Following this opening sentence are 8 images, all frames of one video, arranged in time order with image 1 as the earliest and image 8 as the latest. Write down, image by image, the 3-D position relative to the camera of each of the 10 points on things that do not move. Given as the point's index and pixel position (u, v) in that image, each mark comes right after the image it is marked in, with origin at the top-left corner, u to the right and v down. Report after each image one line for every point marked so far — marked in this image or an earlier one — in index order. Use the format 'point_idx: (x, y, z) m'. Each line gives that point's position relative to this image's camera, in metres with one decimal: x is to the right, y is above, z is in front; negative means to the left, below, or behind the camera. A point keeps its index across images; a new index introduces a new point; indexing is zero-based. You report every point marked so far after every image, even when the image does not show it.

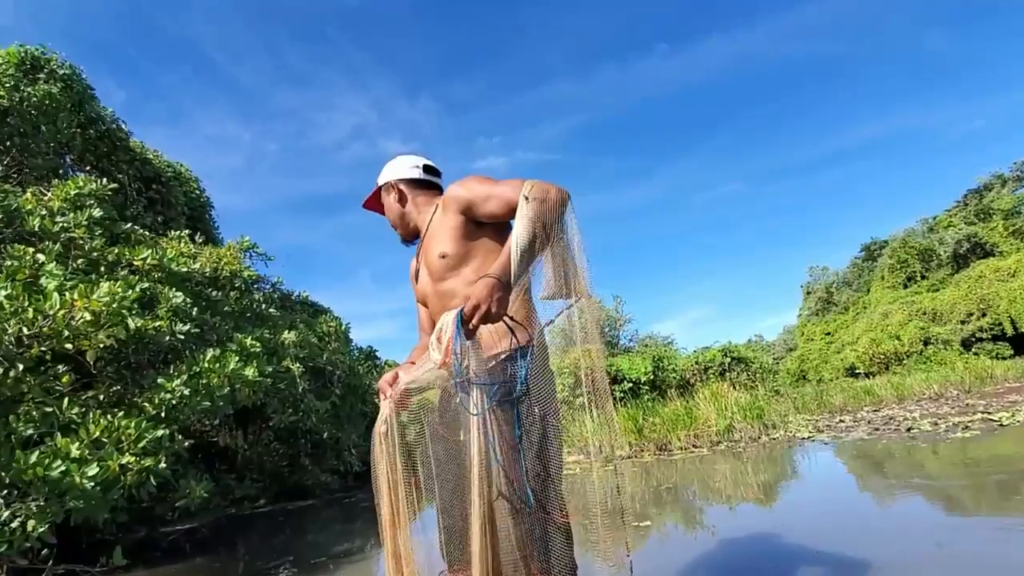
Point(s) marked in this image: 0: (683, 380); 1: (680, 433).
0: (+4.2, -2.3, +12.6) m
1: (+3.3, -2.7, +9.6) m
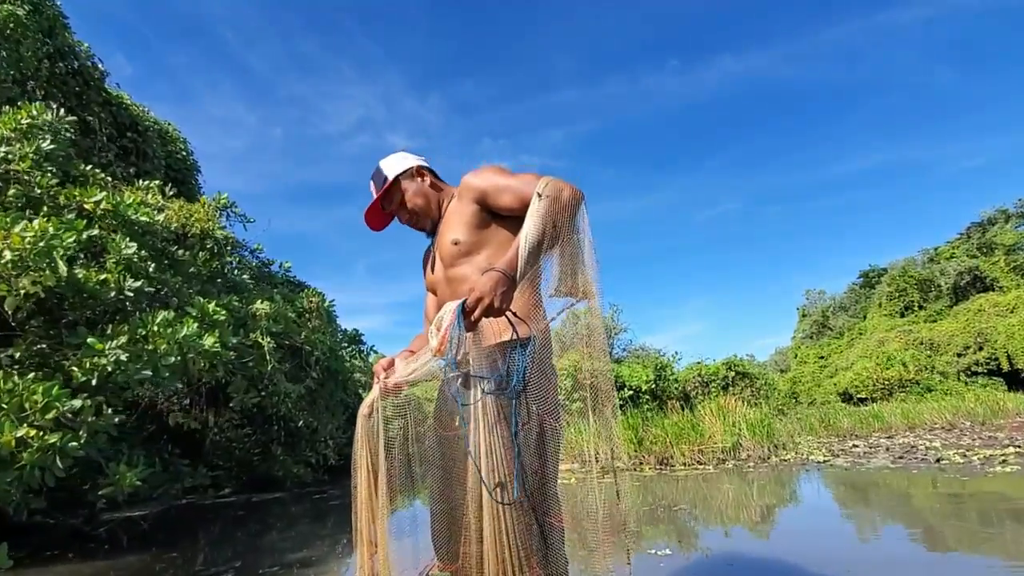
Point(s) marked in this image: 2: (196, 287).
0: (+4.0, -2.5, +11.9) m
1: (+3.1, -2.8, +8.9) m
2: (-3.1, 0.0, +5.1) m
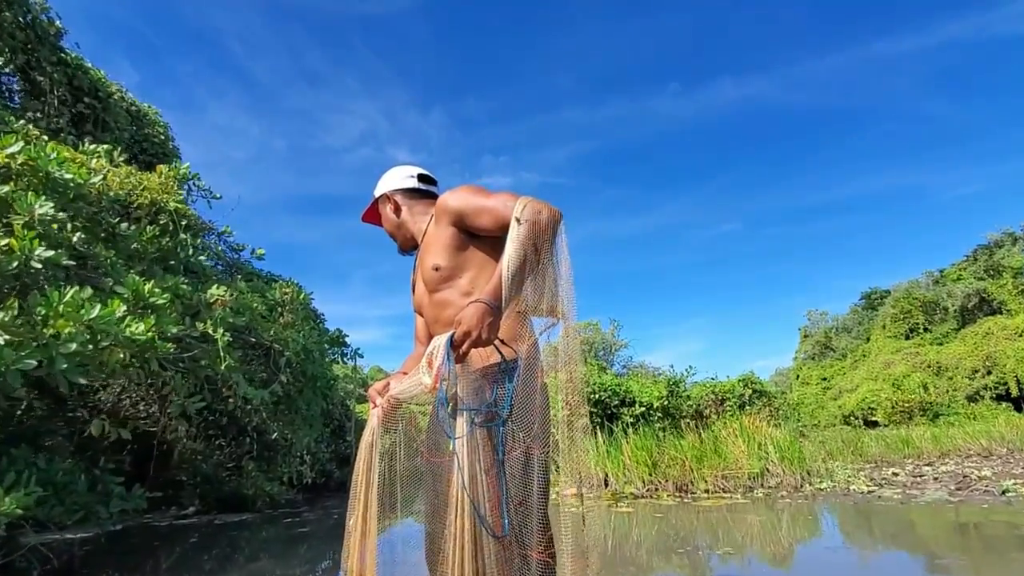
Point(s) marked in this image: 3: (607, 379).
0: (+4.0, -2.7, +11.0) m
1: (+3.1, -2.9, +8.0) m
2: (-3.1, +0.2, +4.2) m
3: (+1.9, -1.8, +10.2) m
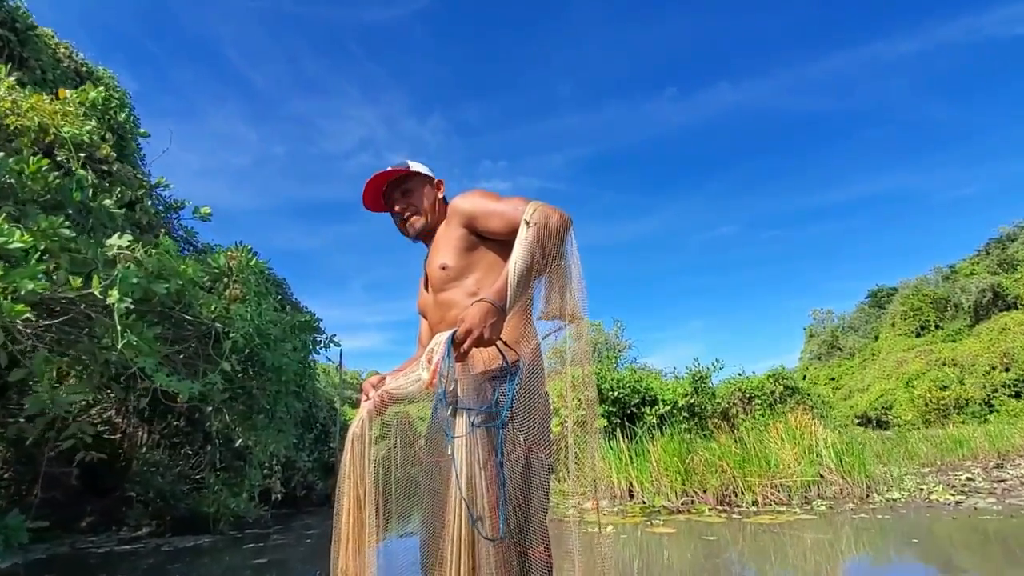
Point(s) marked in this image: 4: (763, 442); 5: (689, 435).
0: (+4.1, -2.4, +9.8) m
1: (+3.2, -2.6, +6.8) m
2: (-3.0, +0.5, +3.0) m
3: (+2.0, -1.5, +9.1) m
4: (+3.5, -2.2, +7.2) m
5: (+2.8, -2.4, +8.2) m
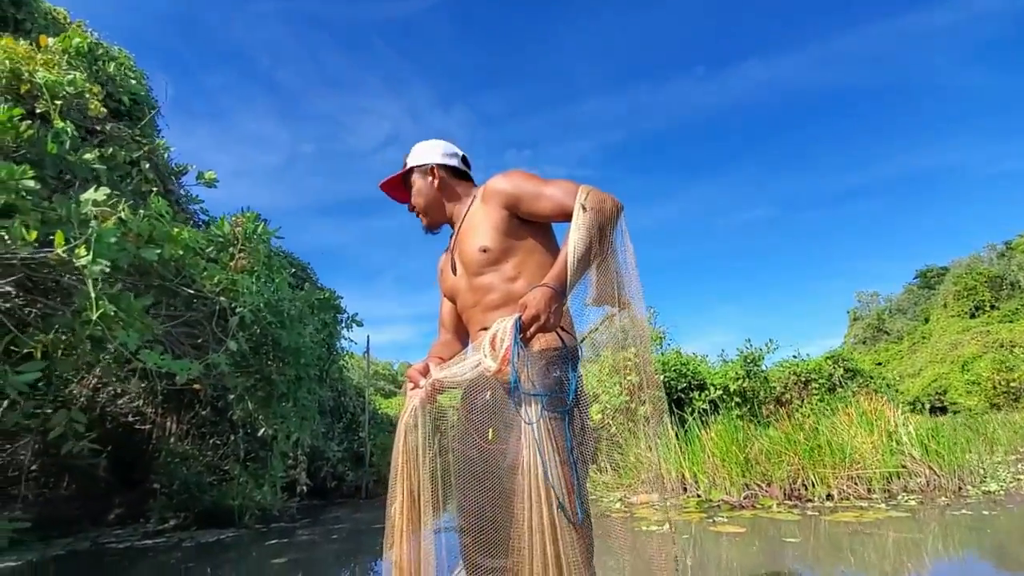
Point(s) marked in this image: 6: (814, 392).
0: (+4.7, -1.9, +9.0) m
1: (+3.7, -2.2, +6.1) m
2: (-2.7, +0.6, +2.6) m
3: (+2.6, -1.1, +8.4) m
4: (+4.0, -1.8, +6.4) m
5: (+3.4, -2.0, +7.5) m
6: (+5.5, -1.9, +9.2) m
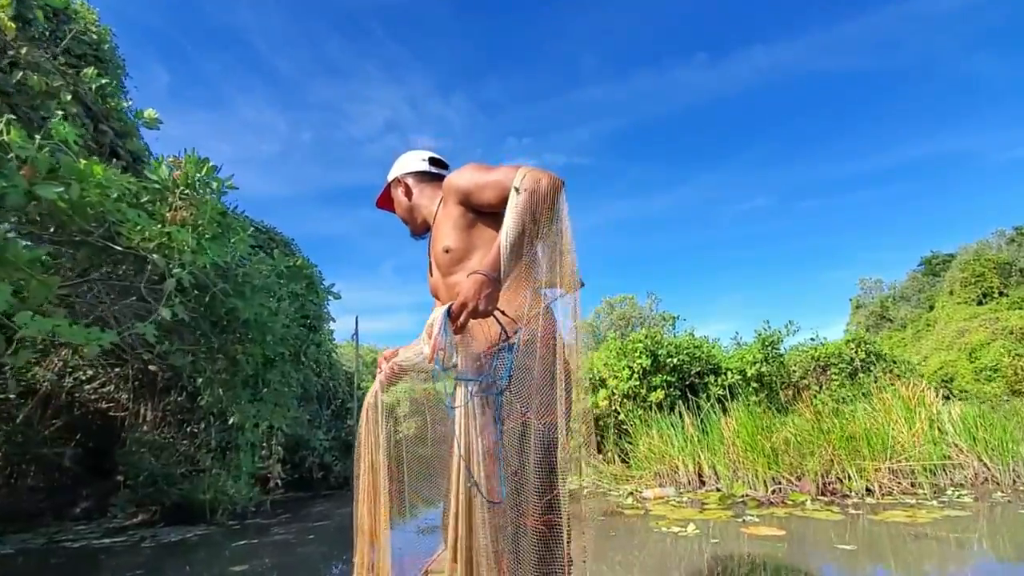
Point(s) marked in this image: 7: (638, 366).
0: (+4.7, -1.6, +8.4) m
1: (+3.7, -1.9, +5.5) m
2: (-2.7, +0.9, +1.9) m
3: (+2.6, -0.8, +7.8) m
4: (+4.0, -1.5, +5.8) m
5: (+3.4, -1.6, +6.9) m
6: (+5.5, -1.5, +8.6) m
7: (+1.8, -1.1, +7.4) m
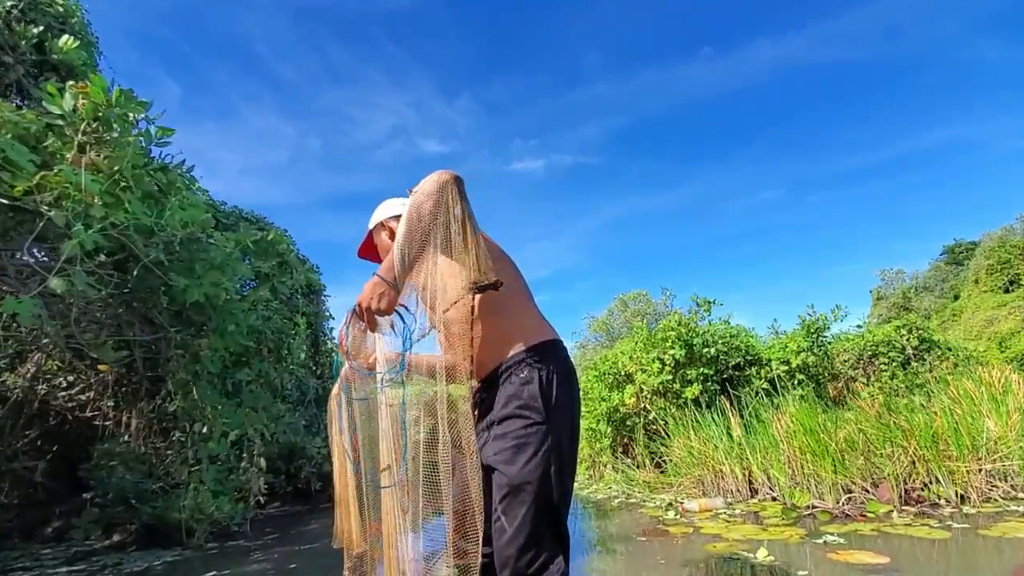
0: (+4.9, -1.3, +7.6) m
1: (+3.9, -1.6, +4.6) m
2: (-2.7, +1.0, +1.2) m
3: (+2.8, -0.5, +6.9) m
4: (+4.2, -1.2, +5.0) m
5: (+3.6, -1.4, +6.1) m
6: (+5.7, -1.2, +7.7) m
7: (+2.0, -0.9, +6.6) m
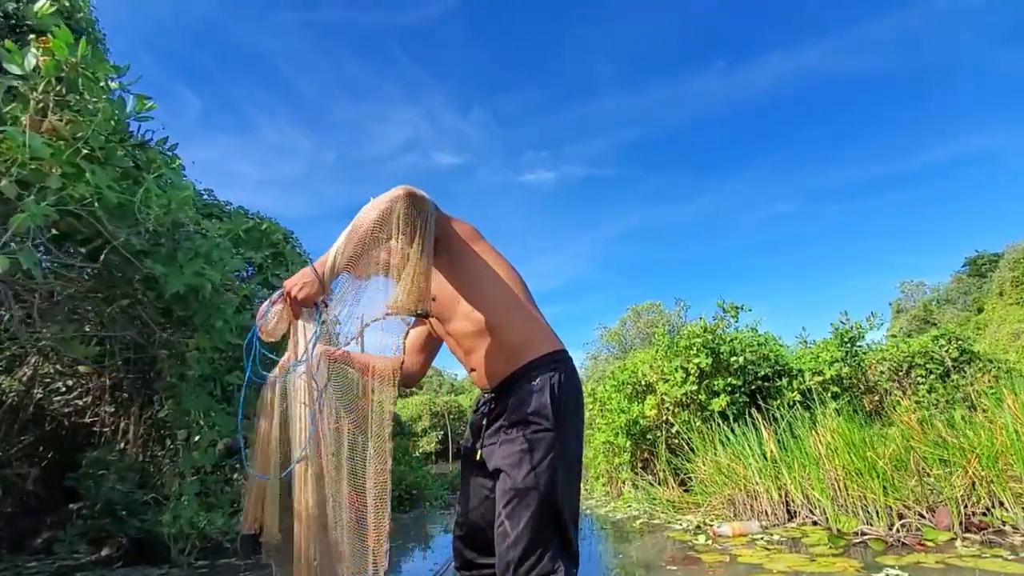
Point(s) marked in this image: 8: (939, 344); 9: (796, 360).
0: (+5.1, -1.4, +7.1) m
1: (+4.0, -1.6, +4.1) m
2: (-2.6, +1.1, +0.9) m
3: (+3.0, -0.6, +6.5) m
4: (+4.3, -1.2, +4.5) m
5: (+3.7, -1.4, +5.6) m
6: (+5.9, -1.3, +7.2) m
7: (+2.2, -1.0, +6.2) m
8: (+6.2, -0.8, +7.5) m
9: (+3.7, -0.9, +6.6) m
